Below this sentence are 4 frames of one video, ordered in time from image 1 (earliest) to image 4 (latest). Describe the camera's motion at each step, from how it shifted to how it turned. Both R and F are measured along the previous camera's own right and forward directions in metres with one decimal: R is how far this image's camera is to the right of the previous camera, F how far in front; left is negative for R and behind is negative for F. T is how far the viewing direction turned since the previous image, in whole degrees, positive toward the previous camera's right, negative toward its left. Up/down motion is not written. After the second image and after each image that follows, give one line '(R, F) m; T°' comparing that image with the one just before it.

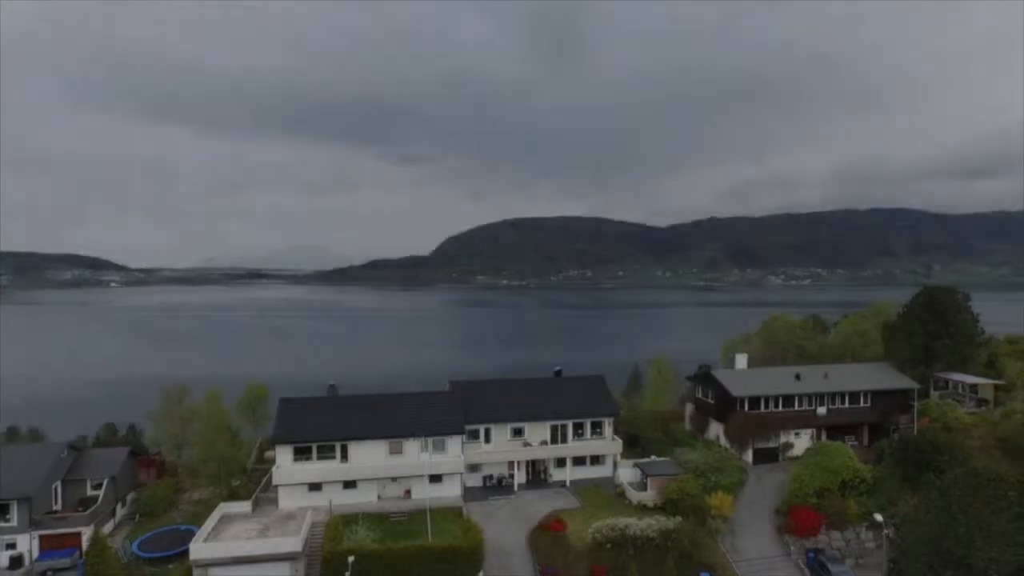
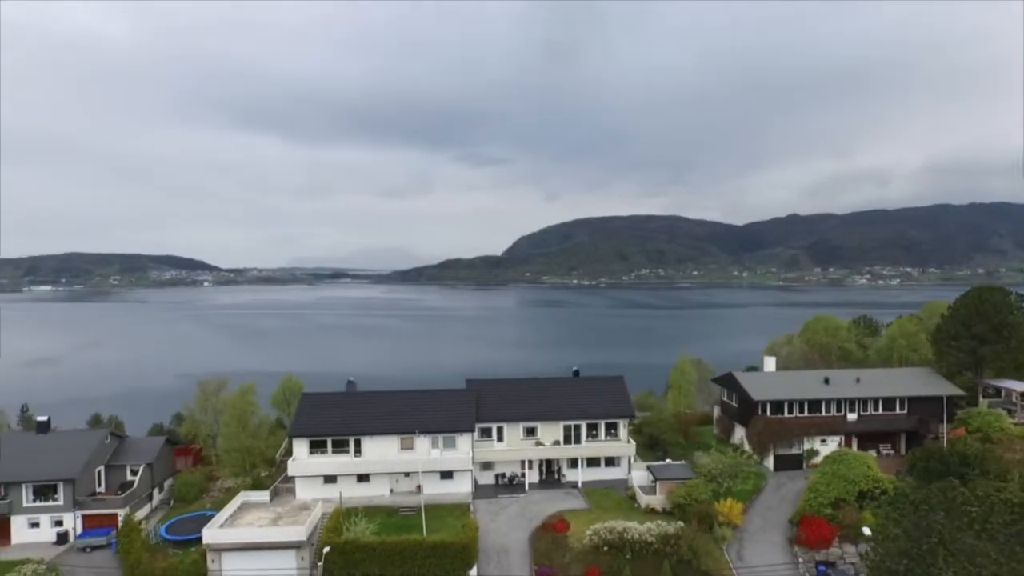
(+3.3, +0.1) m; -6°
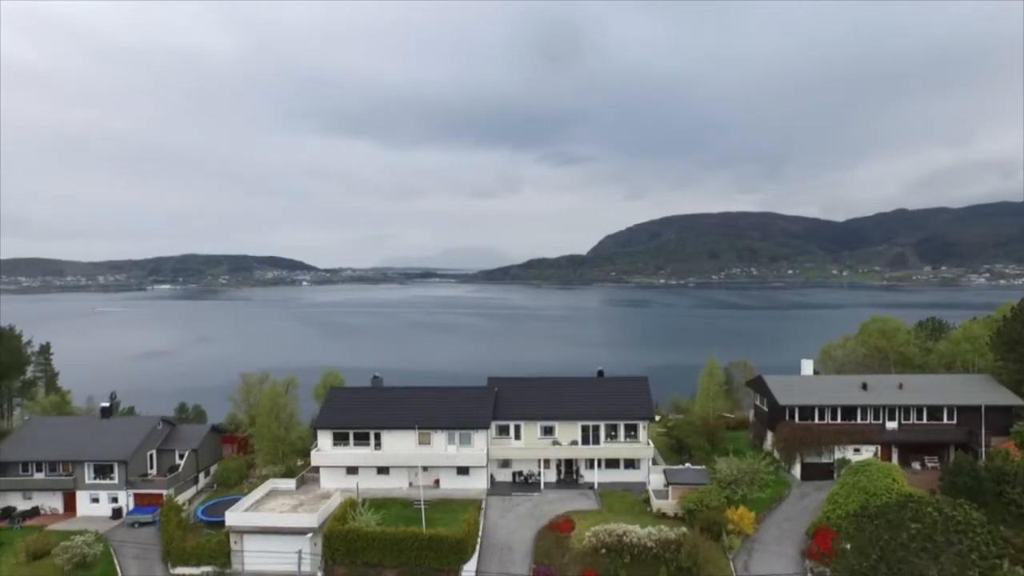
(+3.7, +0.1) m; -8°
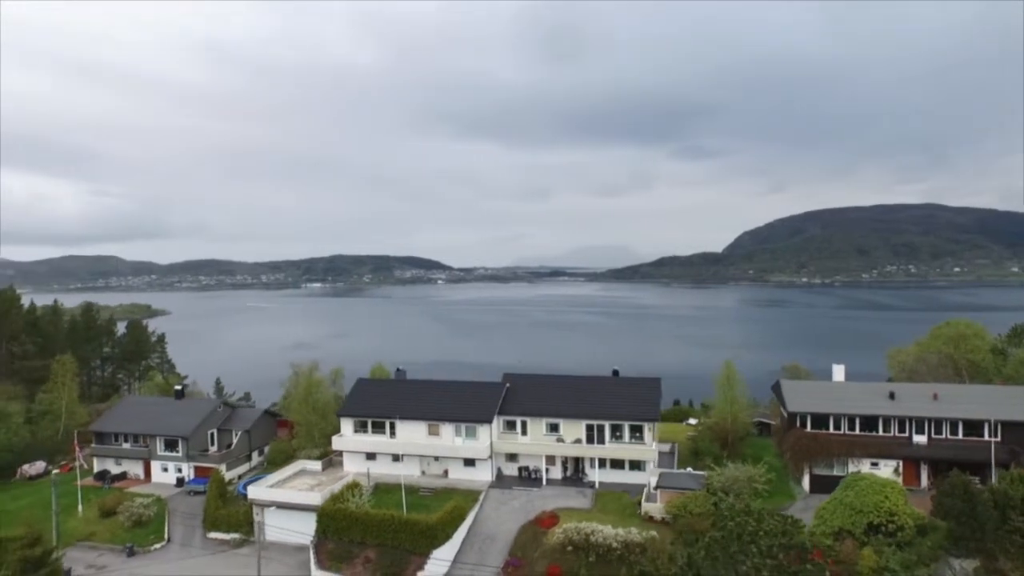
(+6.9, 0.0) m; -12°
